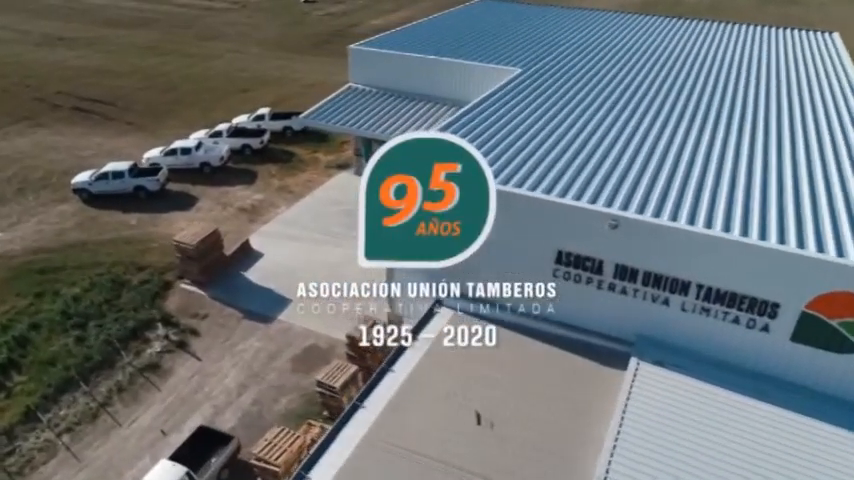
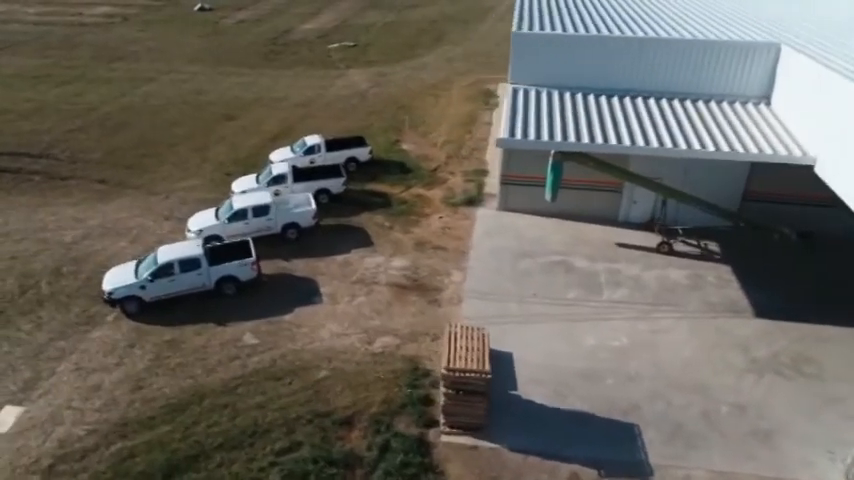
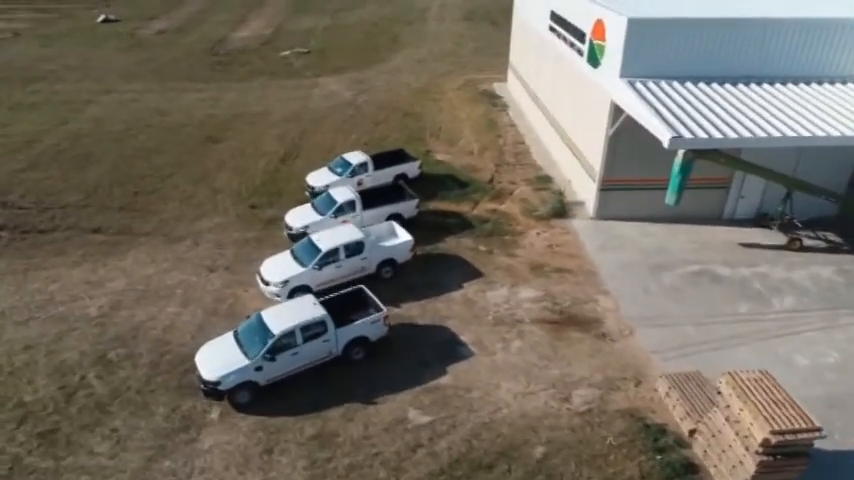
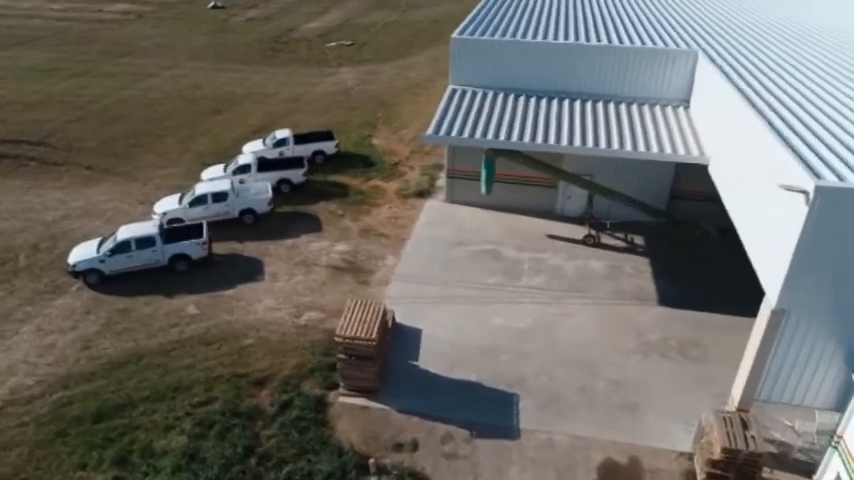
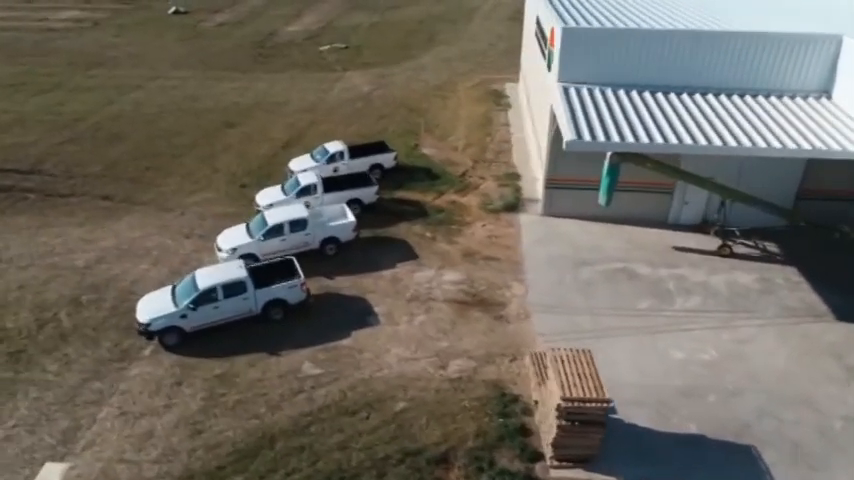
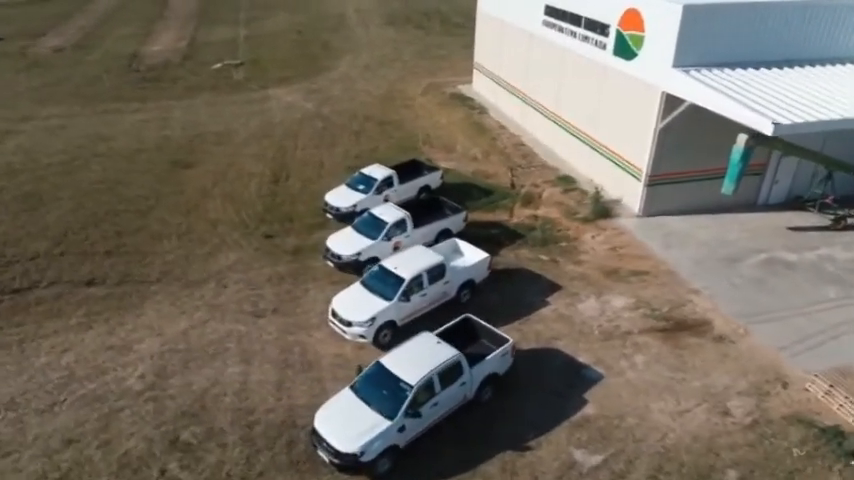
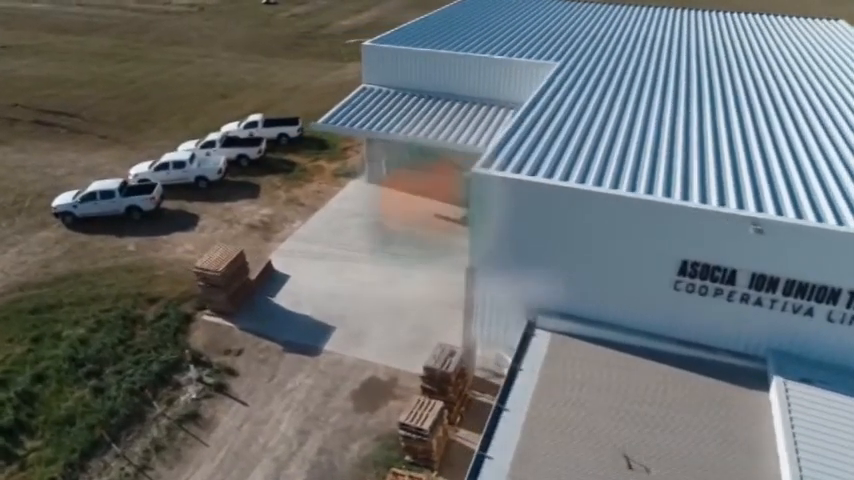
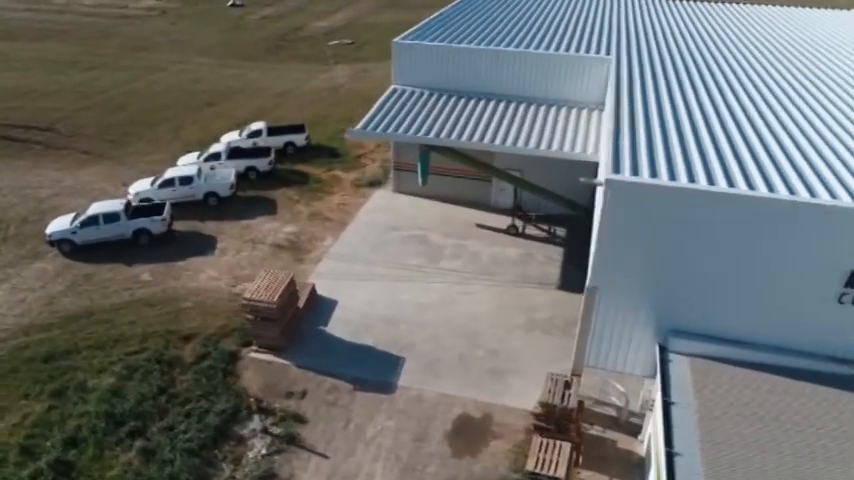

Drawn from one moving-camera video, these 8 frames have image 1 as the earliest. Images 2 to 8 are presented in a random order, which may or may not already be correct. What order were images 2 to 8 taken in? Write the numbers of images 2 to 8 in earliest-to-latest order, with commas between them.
7, 8, 4, 2, 5, 3, 6
